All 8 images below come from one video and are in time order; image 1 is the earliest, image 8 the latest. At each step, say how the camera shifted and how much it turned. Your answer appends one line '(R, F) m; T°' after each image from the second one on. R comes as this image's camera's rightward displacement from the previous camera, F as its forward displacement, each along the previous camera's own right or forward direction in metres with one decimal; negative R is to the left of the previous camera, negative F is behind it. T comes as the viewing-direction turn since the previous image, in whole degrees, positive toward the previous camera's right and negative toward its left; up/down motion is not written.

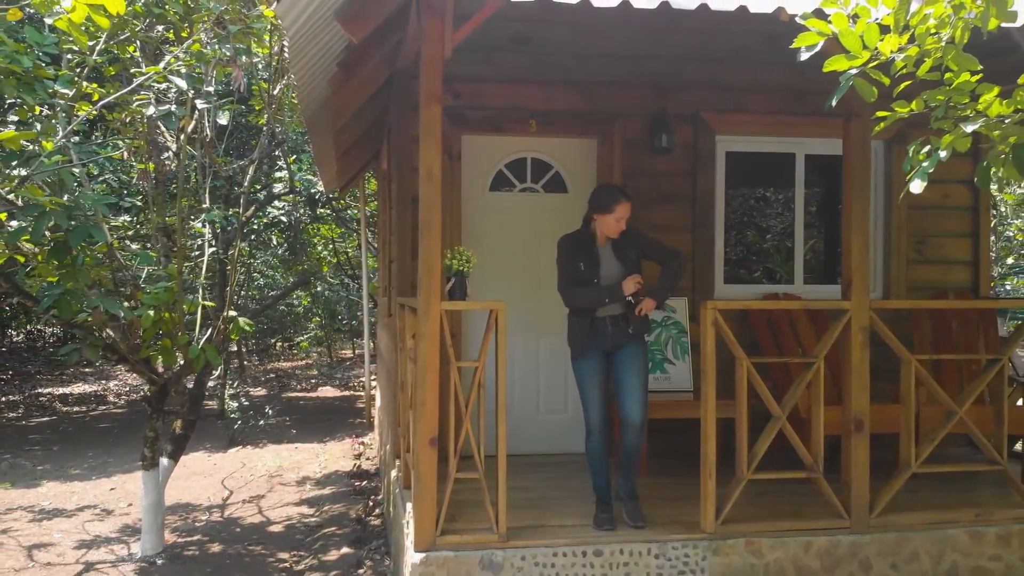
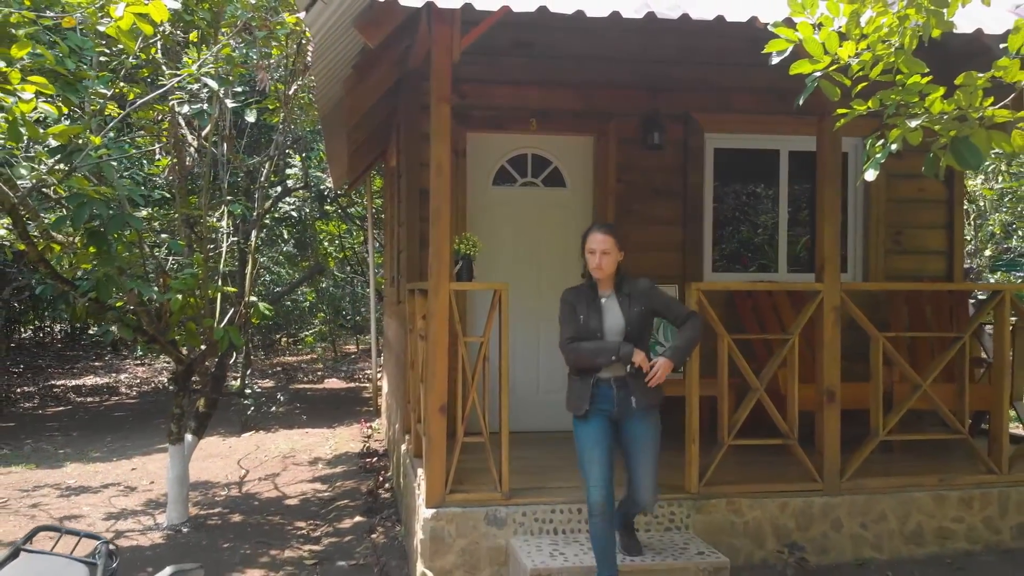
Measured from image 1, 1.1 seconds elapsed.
(0.0, -0.4) m; 0°
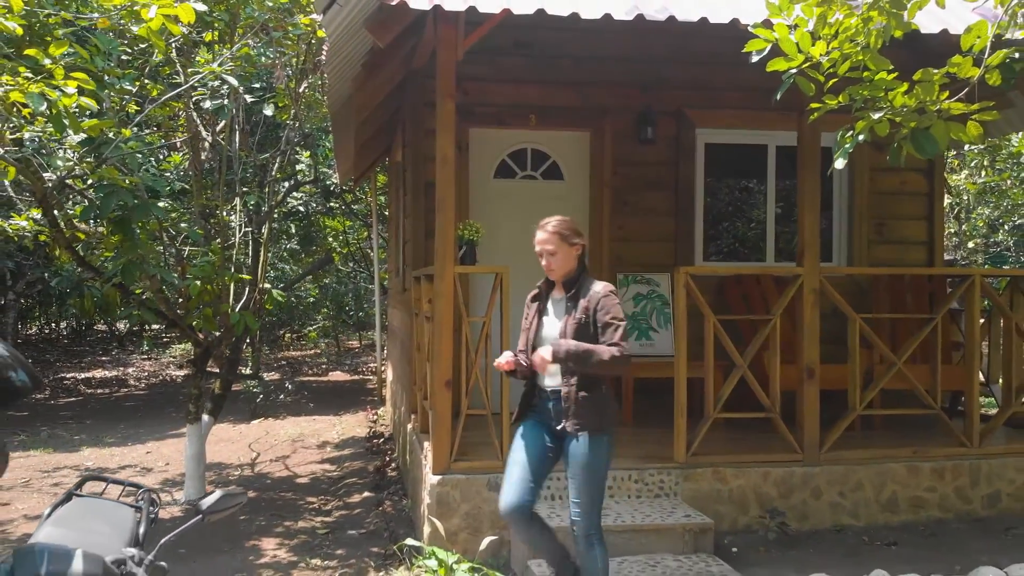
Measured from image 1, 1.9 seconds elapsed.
(0.0, -0.3) m; 0°
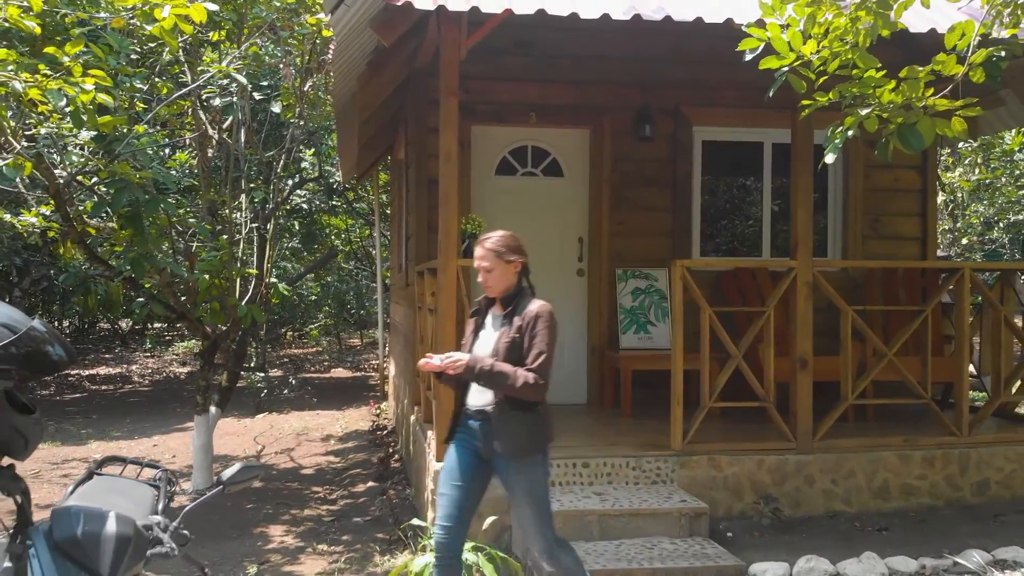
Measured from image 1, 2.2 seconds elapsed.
(0.0, -0.1) m; 0°
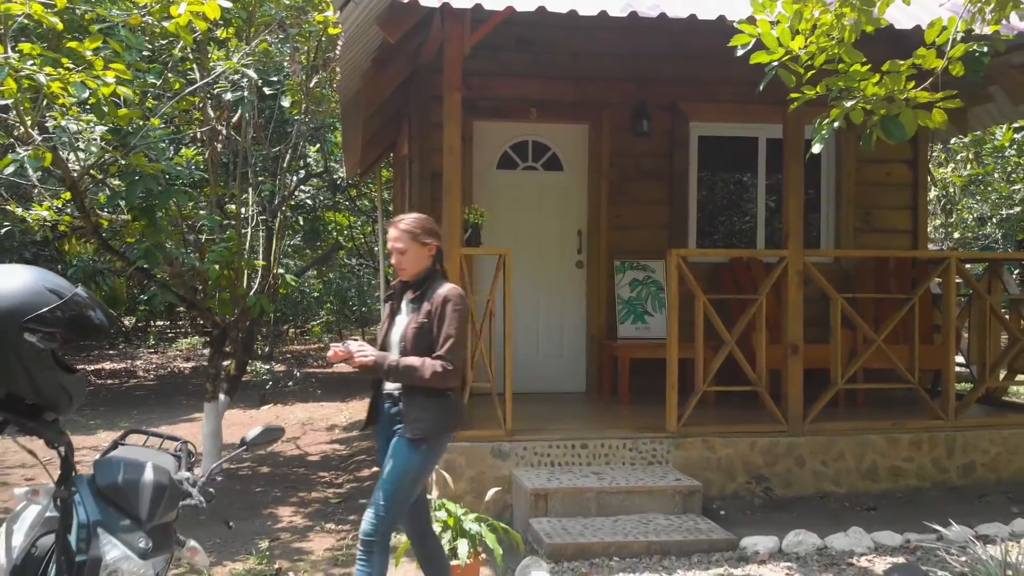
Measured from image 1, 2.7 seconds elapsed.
(0.0, -0.2) m; 0°
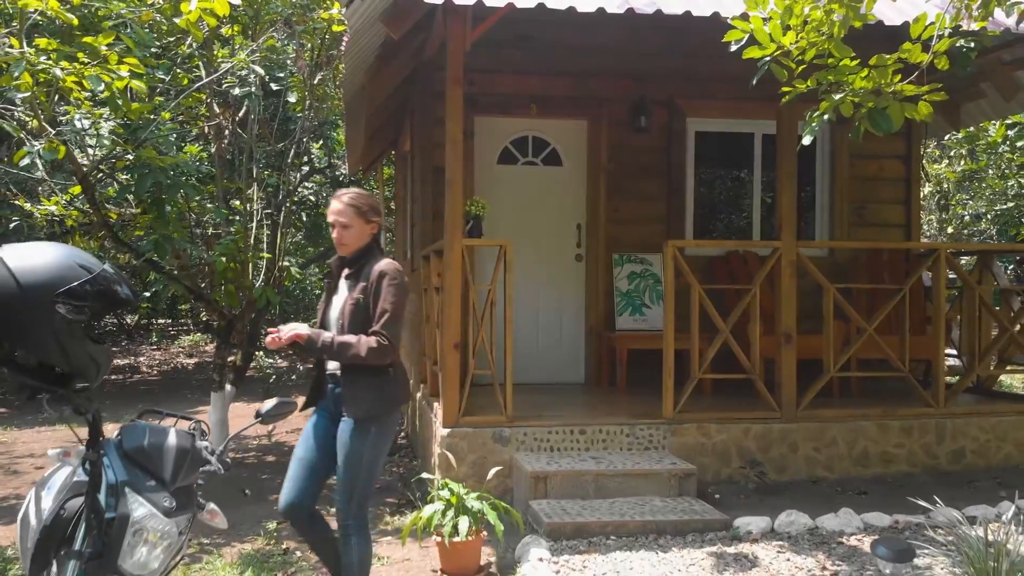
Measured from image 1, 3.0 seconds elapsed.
(0.0, -0.1) m; 0°
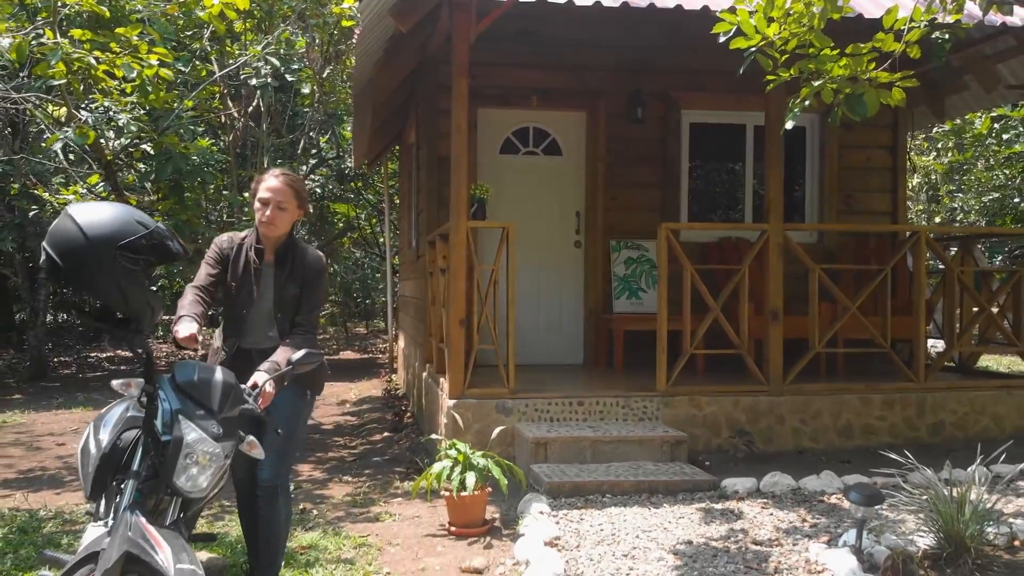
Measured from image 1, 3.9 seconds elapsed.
(0.0, -0.3) m; 0°
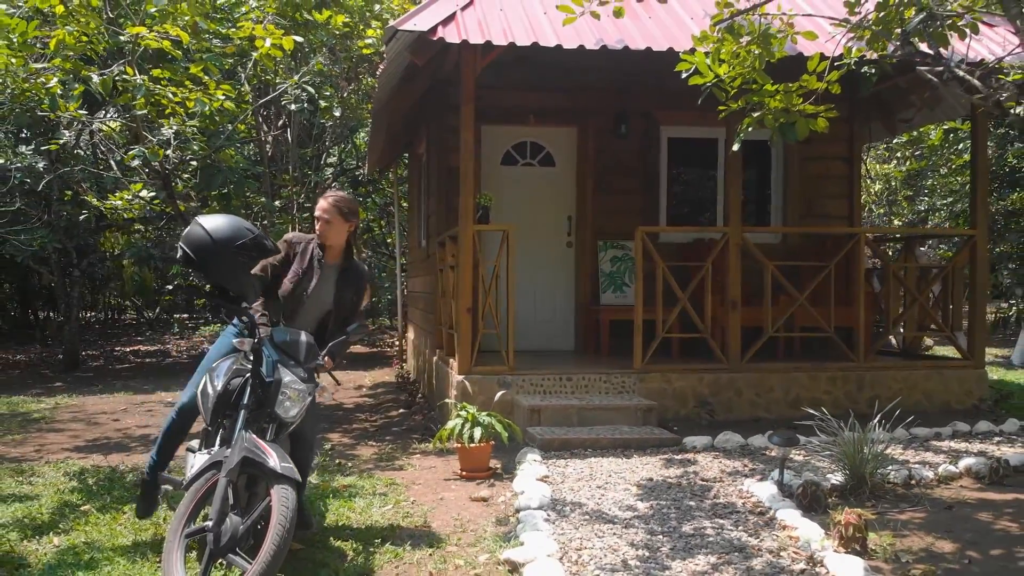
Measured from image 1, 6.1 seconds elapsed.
(0.0, -1.0) m; 0°
